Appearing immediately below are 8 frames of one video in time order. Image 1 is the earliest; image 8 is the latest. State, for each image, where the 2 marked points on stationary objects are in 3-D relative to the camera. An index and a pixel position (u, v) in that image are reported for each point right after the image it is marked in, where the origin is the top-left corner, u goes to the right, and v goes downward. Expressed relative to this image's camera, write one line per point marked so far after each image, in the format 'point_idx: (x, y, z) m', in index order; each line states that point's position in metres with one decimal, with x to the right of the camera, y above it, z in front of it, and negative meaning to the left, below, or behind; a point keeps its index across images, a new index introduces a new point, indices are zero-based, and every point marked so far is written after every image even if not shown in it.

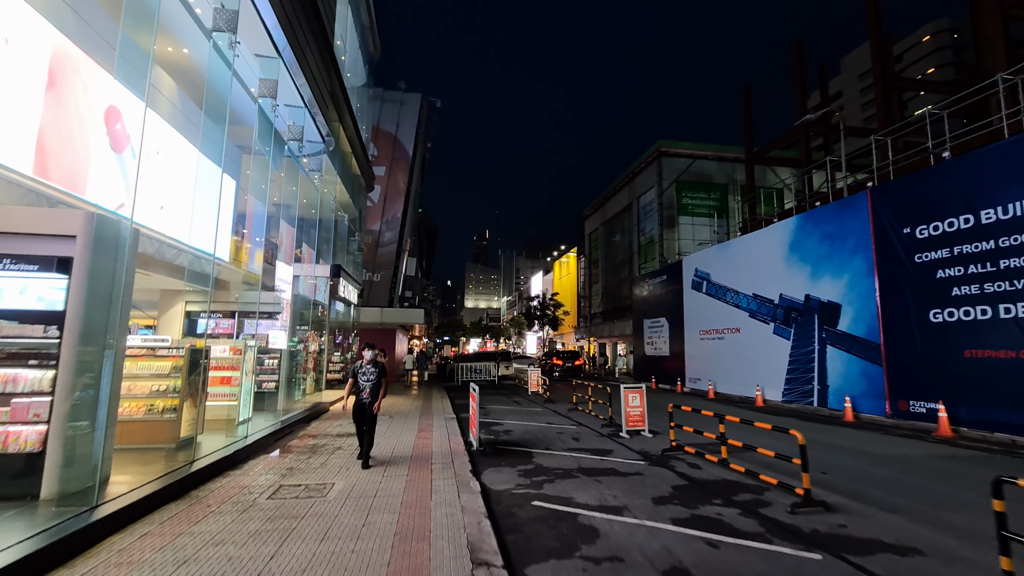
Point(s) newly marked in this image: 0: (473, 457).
0: (-0.6, -2.8, +8.3) m
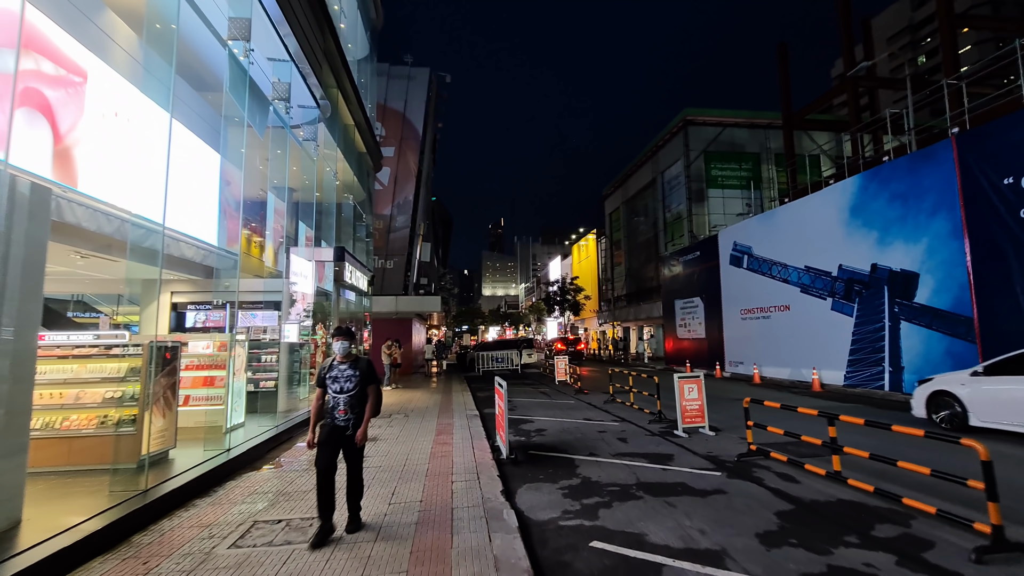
0: (-0.1, -2.4, +6.7) m
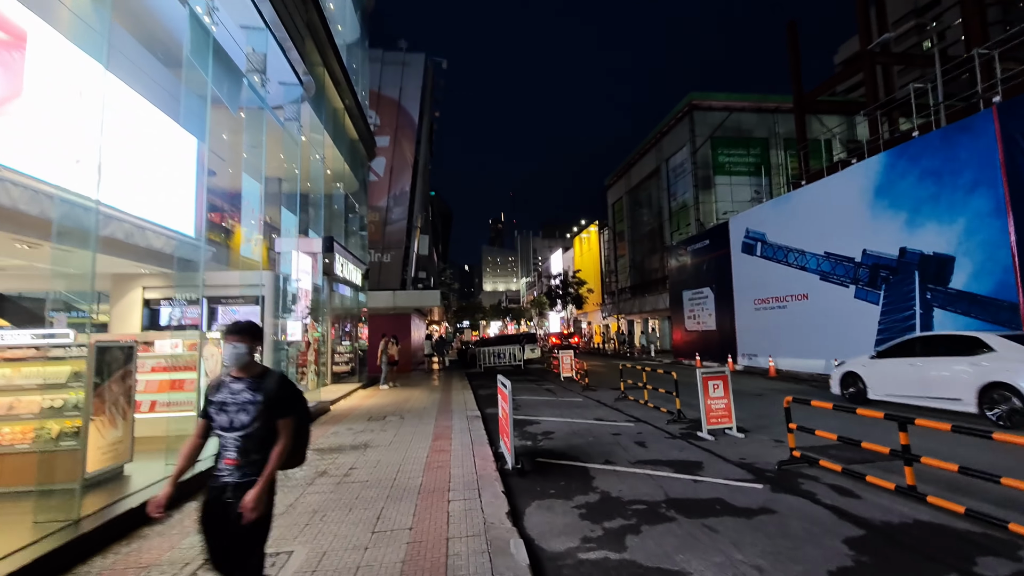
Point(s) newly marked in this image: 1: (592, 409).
0: (0.0, -2.3, +5.9) m
1: (+1.7, -2.6, +10.7) m
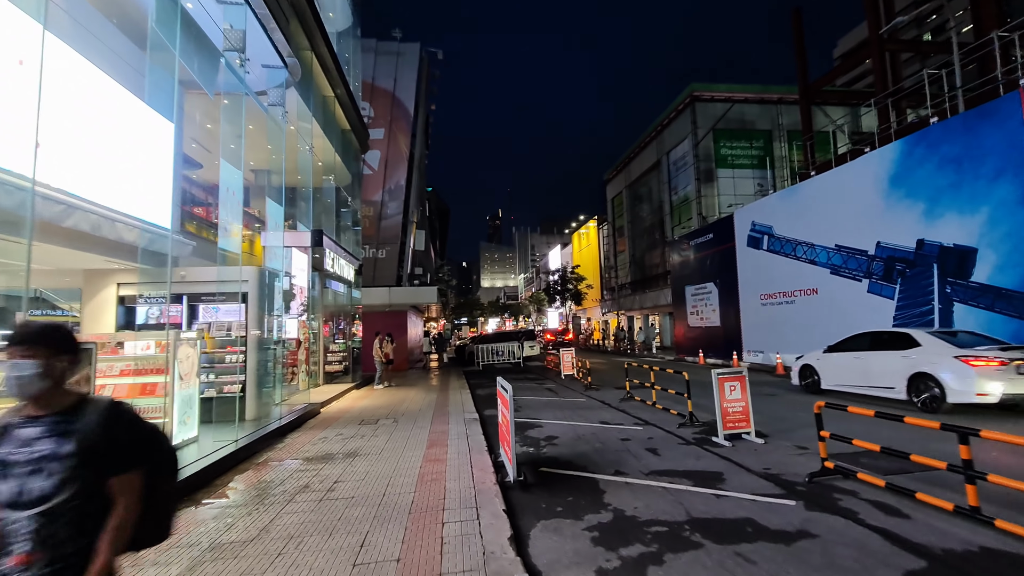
0: (0.0, -2.2, +5.3) m
1: (+1.7, -2.5, +10.1) m
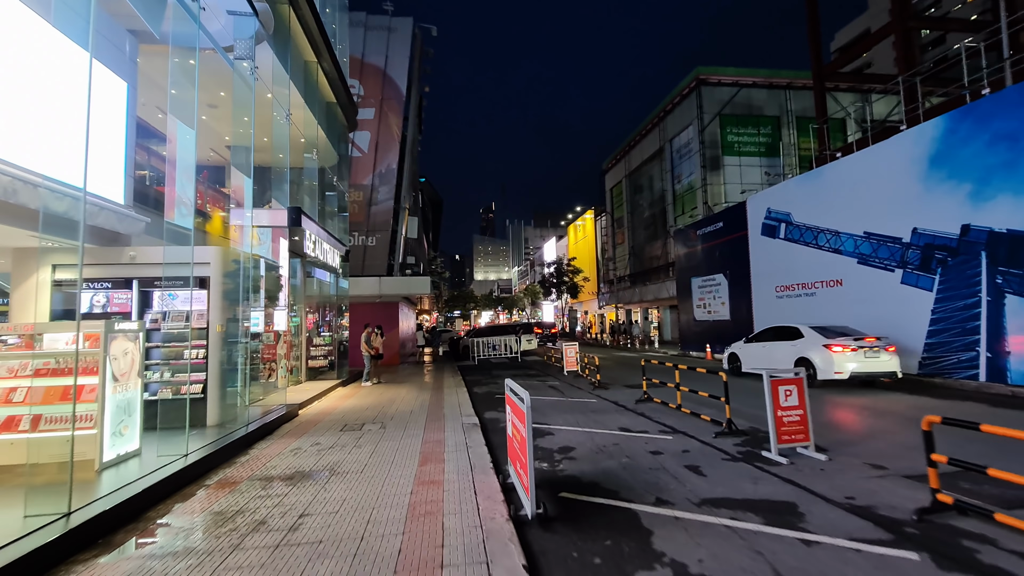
0: (+0.1, -2.0, +4.1) m
1: (+1.8, -2.3, +8.9) m
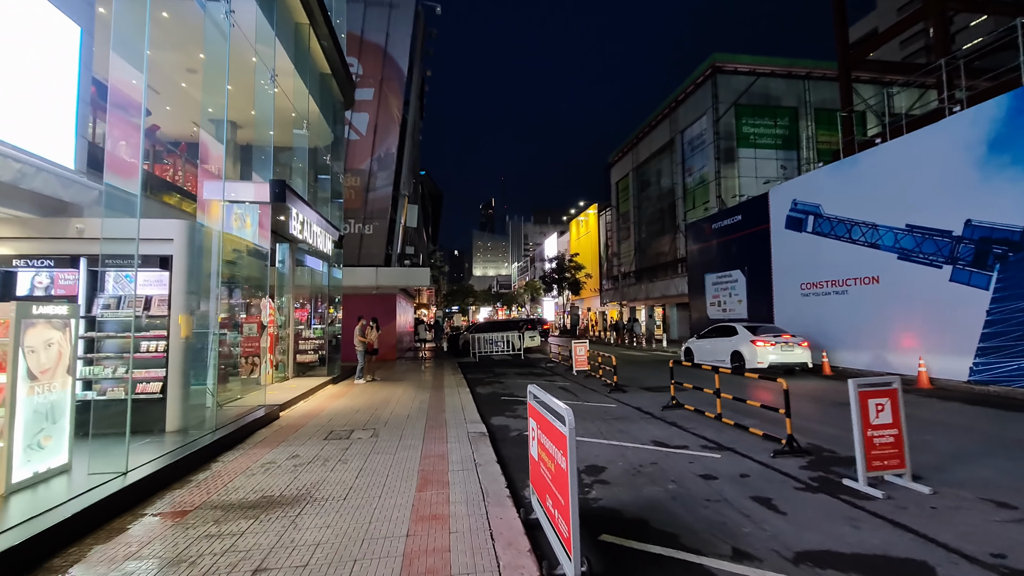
0: (+0.3, -1.9, +2.9) m
1: (+2.0, -2.1, +7.8) m
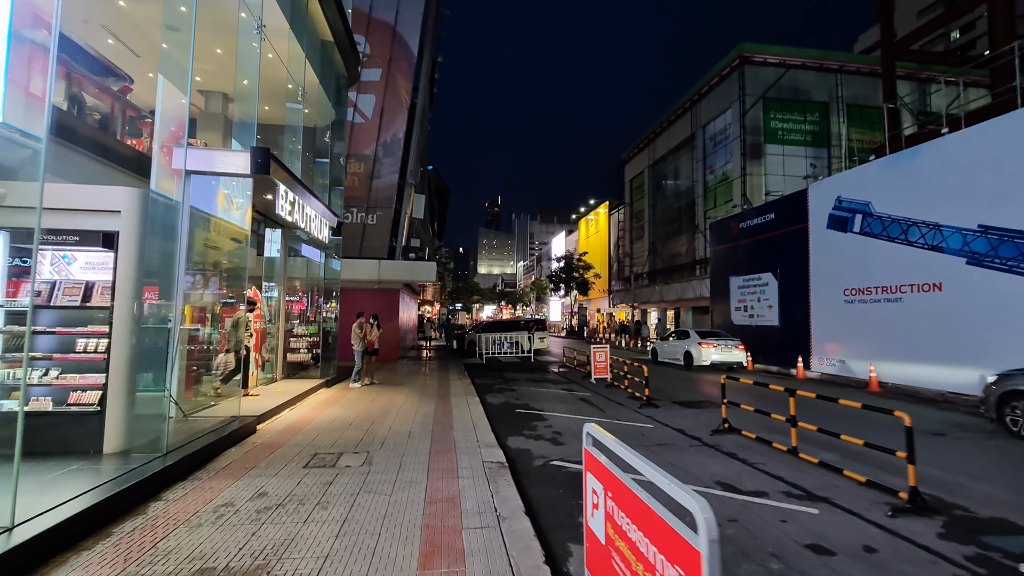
0: (+0.6, -1.9, +1.5) m
1: (+2.3, -2.1, +6.4) m
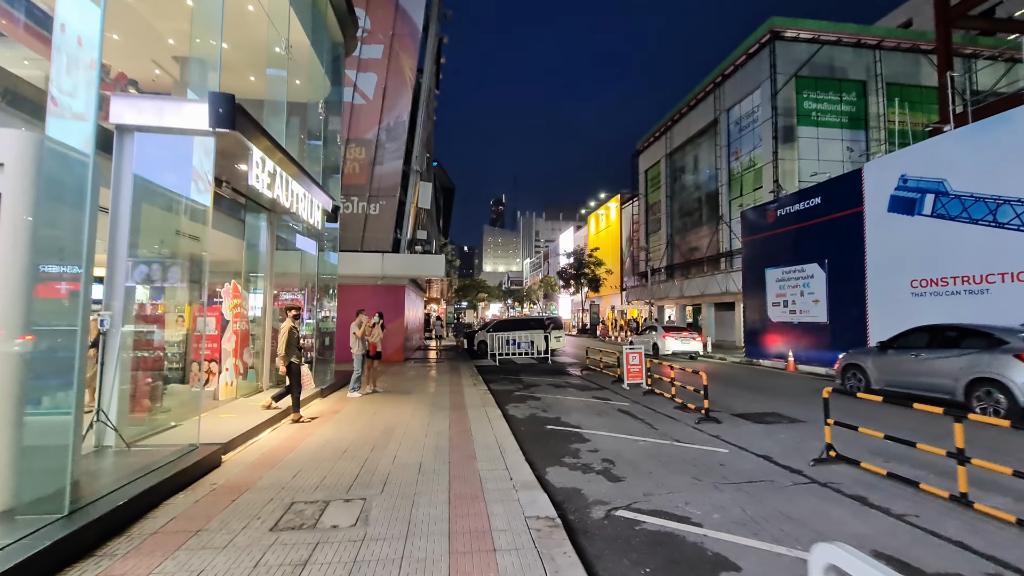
0: (+1.0, -1.7, -0.2) m
1: (+2.7, -2.0, +4.7) m
